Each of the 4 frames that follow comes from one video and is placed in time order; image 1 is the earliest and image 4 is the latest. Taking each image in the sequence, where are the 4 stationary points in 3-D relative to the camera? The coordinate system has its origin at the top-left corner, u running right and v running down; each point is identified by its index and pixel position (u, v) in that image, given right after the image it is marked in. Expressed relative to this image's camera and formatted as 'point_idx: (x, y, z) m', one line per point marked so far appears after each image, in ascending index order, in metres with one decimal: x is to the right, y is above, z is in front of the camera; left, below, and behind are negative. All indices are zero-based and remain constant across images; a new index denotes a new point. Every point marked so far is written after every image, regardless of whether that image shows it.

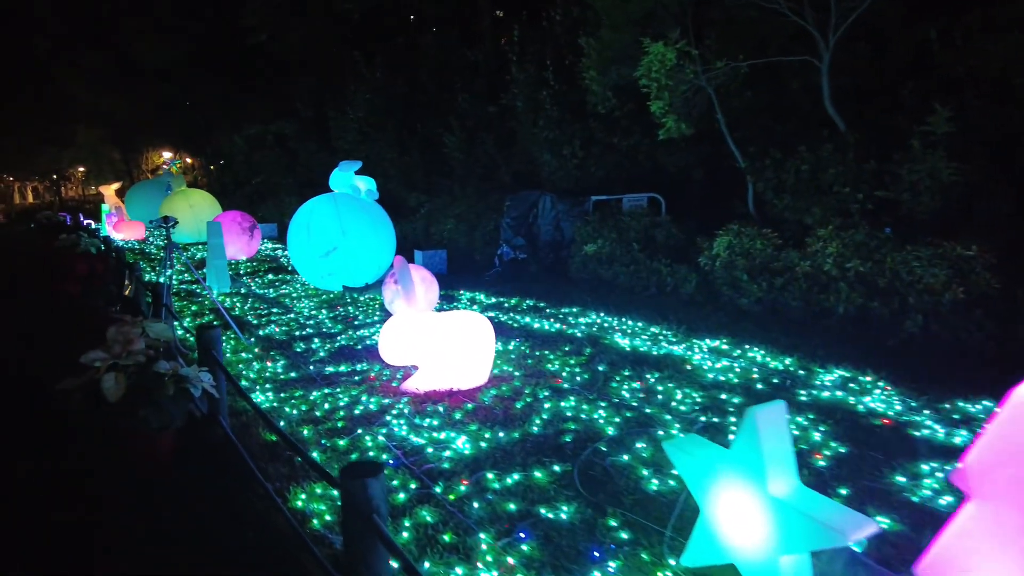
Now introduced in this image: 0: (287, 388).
0: (-1.7, -0.8, +5.0) m
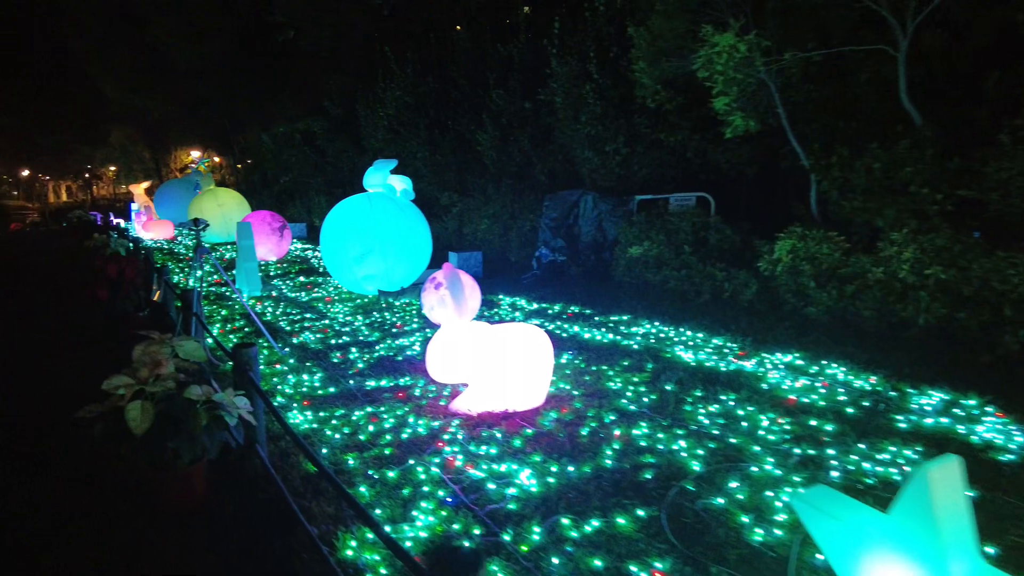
0: (-1.3, -0.8, +4.6) m
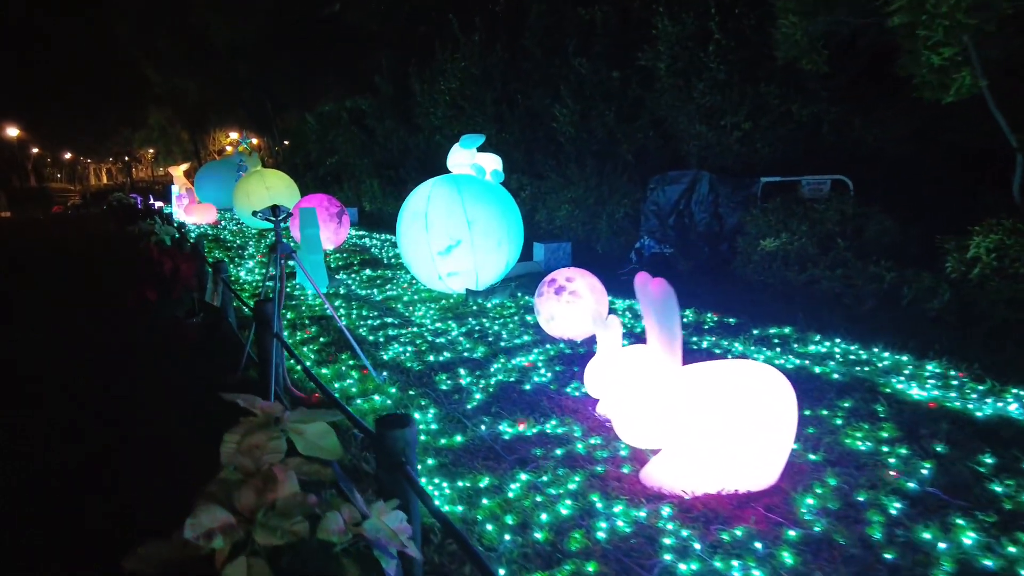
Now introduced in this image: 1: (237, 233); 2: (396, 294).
0: (-0.2, -0.9, +3.3) m
1: (-5.7, +1.2, +13.6) m
2: (-1.4, -0.1, +7.7) m
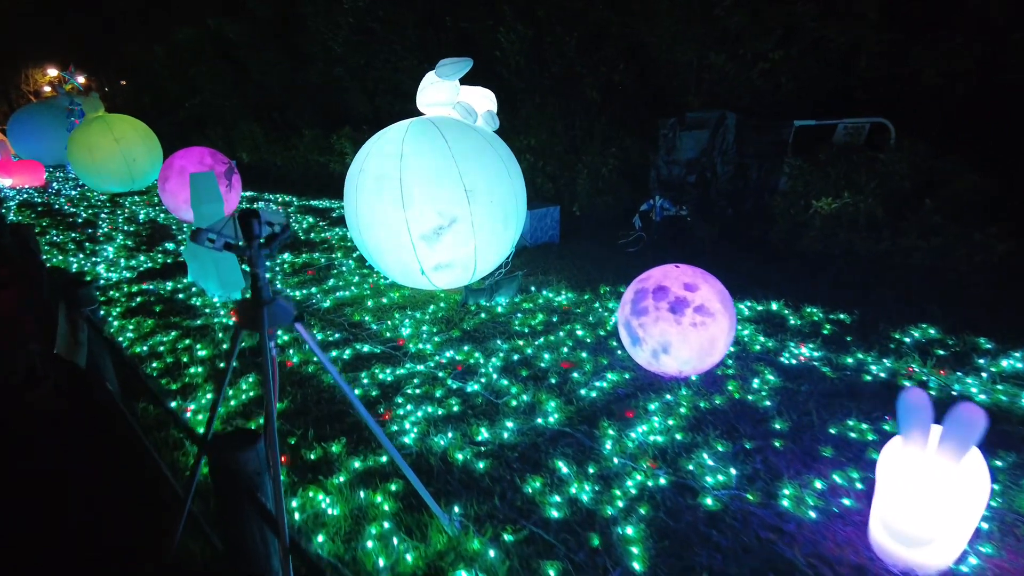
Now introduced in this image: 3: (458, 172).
0: (+0.7, -1.2, +1.3) m
1: (-6.8, +1.4, +10.3) m
2: (-1.3, 0.0, +5.4) m
3: (-0.4, +0.8, +4.7) m
